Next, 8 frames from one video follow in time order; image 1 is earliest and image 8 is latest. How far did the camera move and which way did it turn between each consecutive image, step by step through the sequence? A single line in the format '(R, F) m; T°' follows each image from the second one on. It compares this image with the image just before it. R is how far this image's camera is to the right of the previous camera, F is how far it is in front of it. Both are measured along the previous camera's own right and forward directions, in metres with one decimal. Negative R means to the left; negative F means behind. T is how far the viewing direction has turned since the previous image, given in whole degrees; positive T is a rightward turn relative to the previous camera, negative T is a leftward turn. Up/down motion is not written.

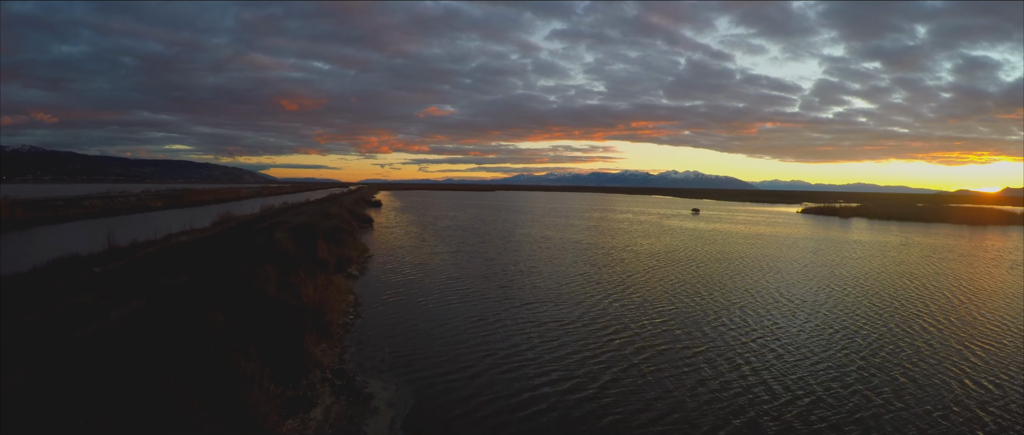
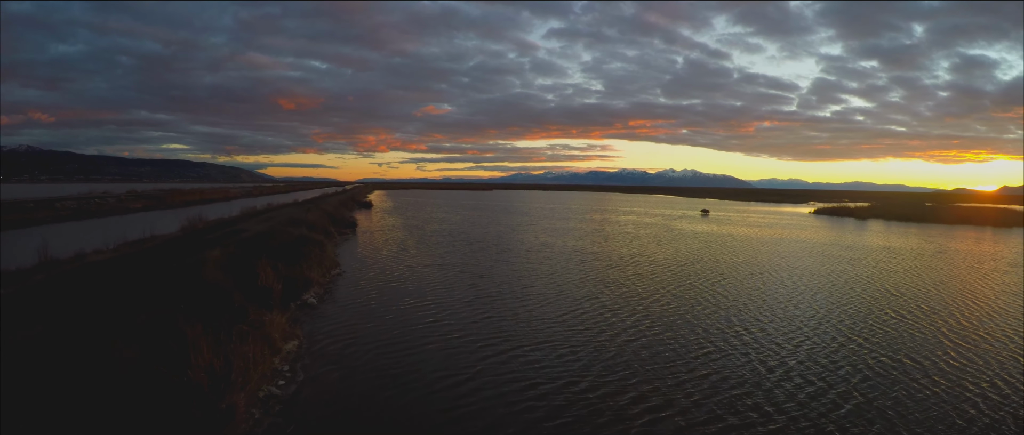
(0.0, +4.1) m; 0°
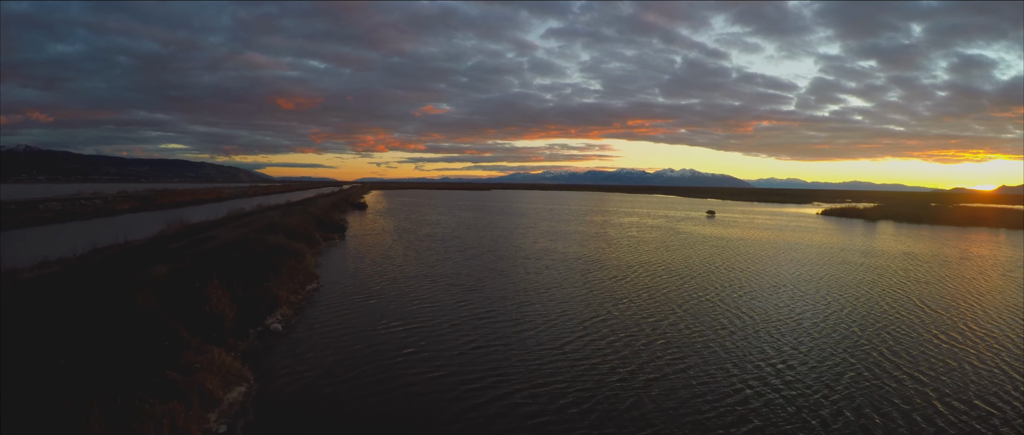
(0.0, +2.3) m; 0°
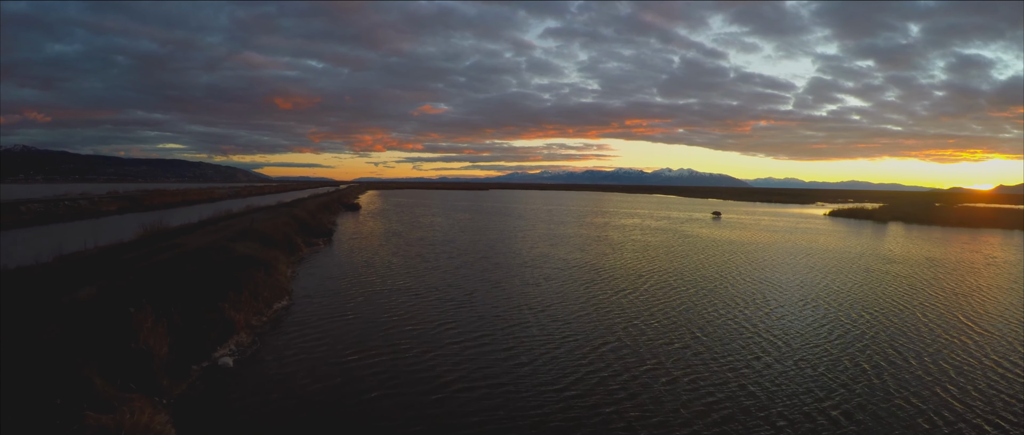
(0.0, +2.3) m; 0°
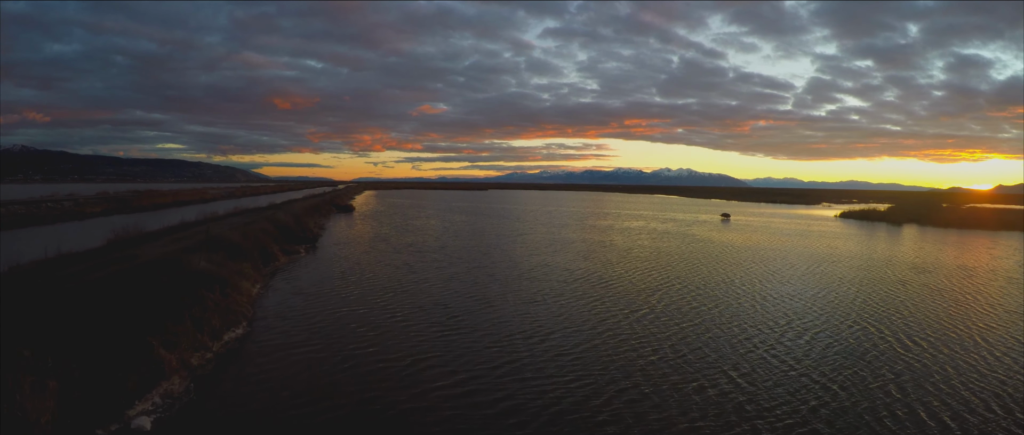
(-0.1, +2.6) m; 0°
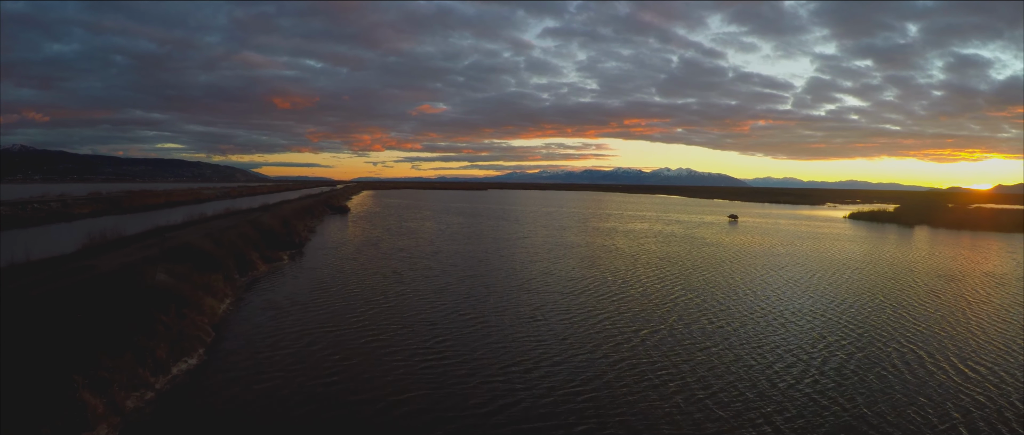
(0.0, +2.0) m; 0°
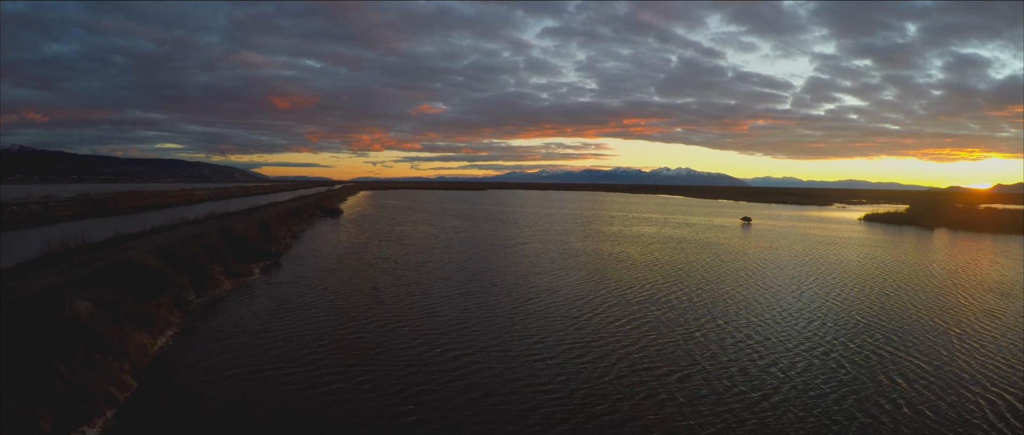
(-0.1, +3.0) m; 0°
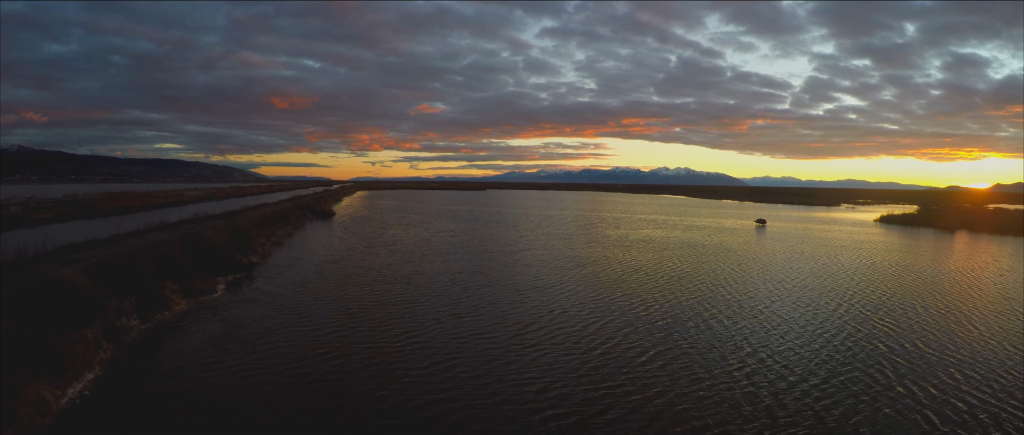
(-0.2, +2.8) m; 0°
